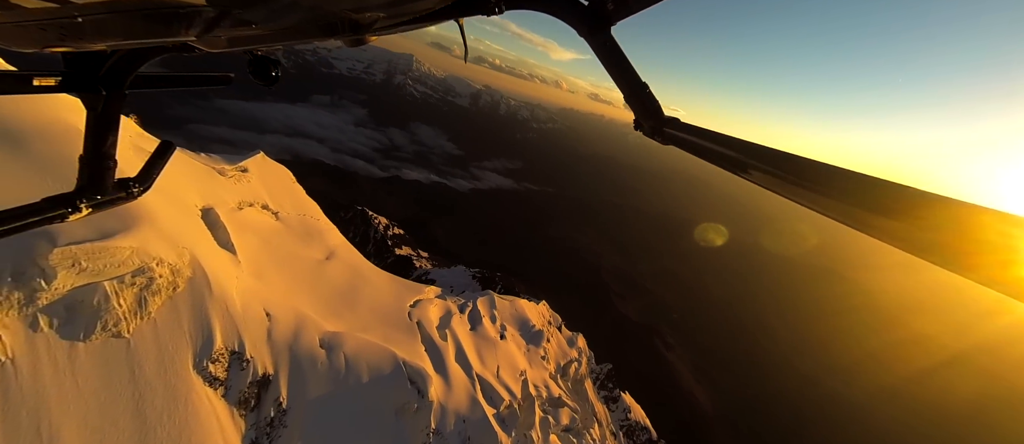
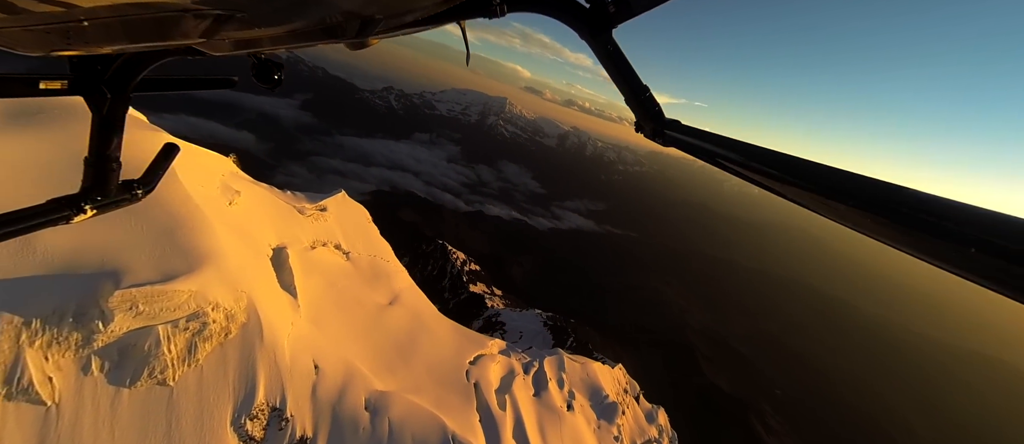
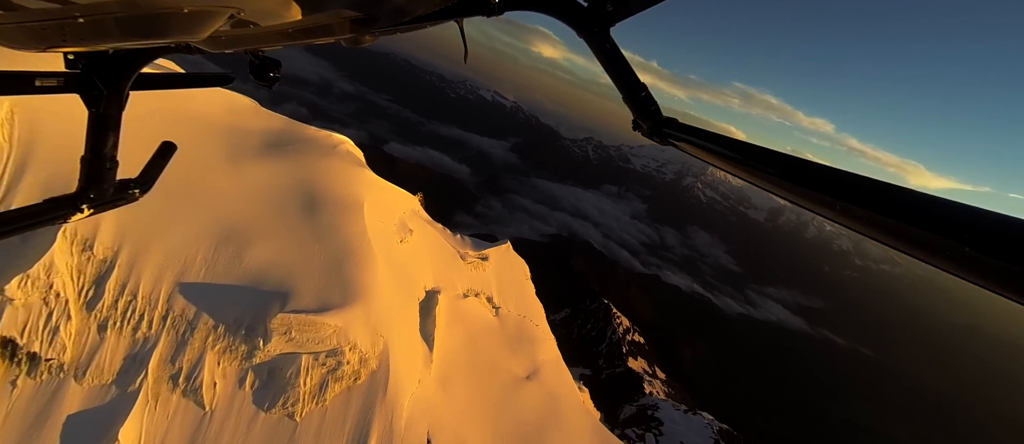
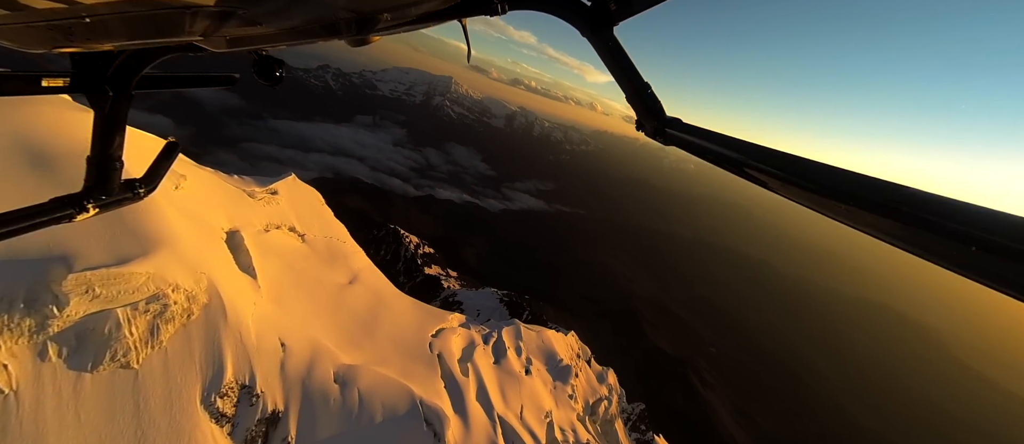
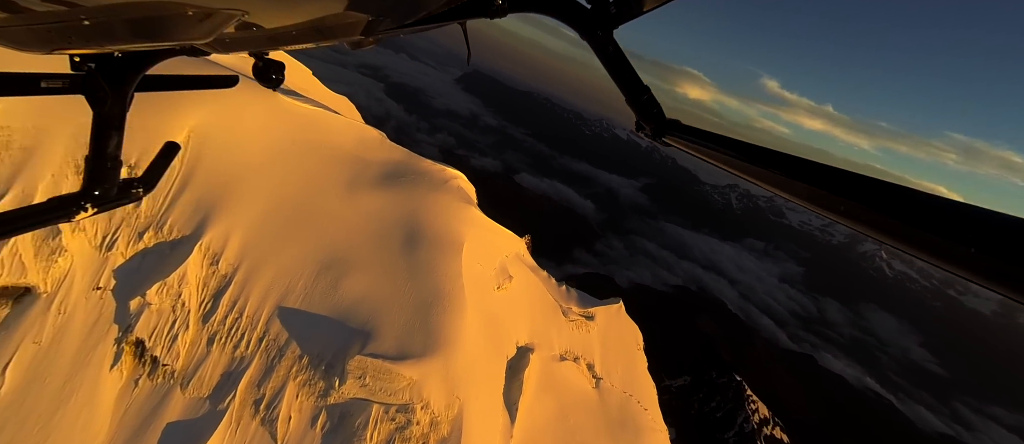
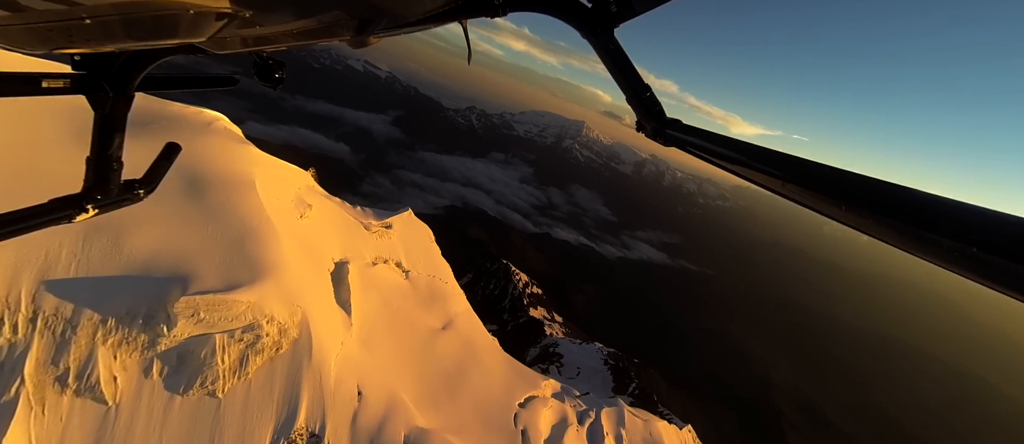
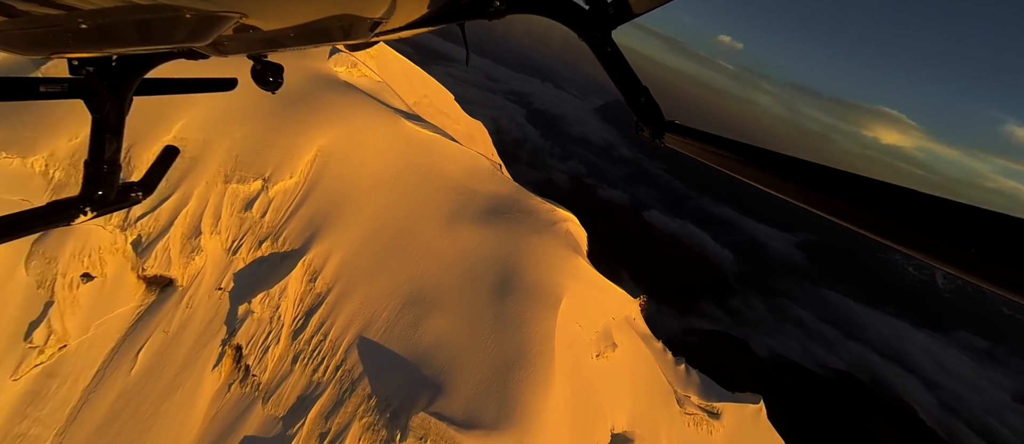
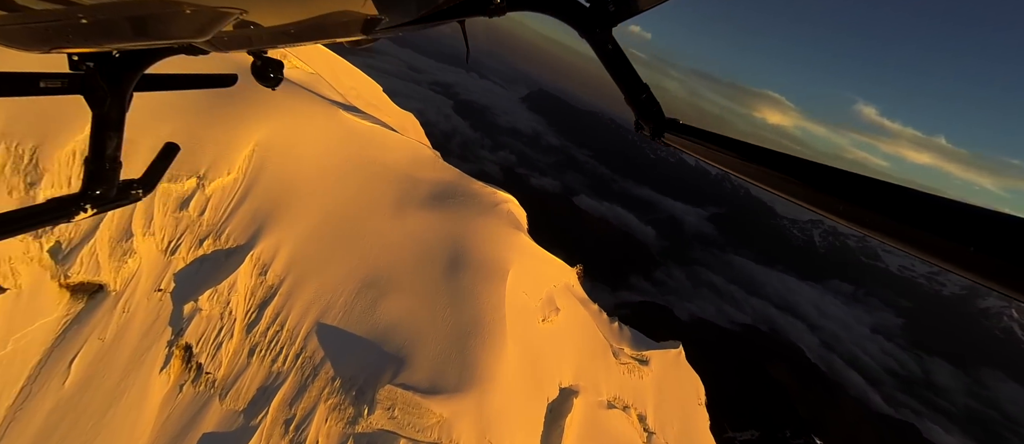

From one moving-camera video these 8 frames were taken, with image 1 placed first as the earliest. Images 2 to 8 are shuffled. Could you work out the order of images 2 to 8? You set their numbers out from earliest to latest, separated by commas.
4, 2, 6, 3, 5, 8, 7
